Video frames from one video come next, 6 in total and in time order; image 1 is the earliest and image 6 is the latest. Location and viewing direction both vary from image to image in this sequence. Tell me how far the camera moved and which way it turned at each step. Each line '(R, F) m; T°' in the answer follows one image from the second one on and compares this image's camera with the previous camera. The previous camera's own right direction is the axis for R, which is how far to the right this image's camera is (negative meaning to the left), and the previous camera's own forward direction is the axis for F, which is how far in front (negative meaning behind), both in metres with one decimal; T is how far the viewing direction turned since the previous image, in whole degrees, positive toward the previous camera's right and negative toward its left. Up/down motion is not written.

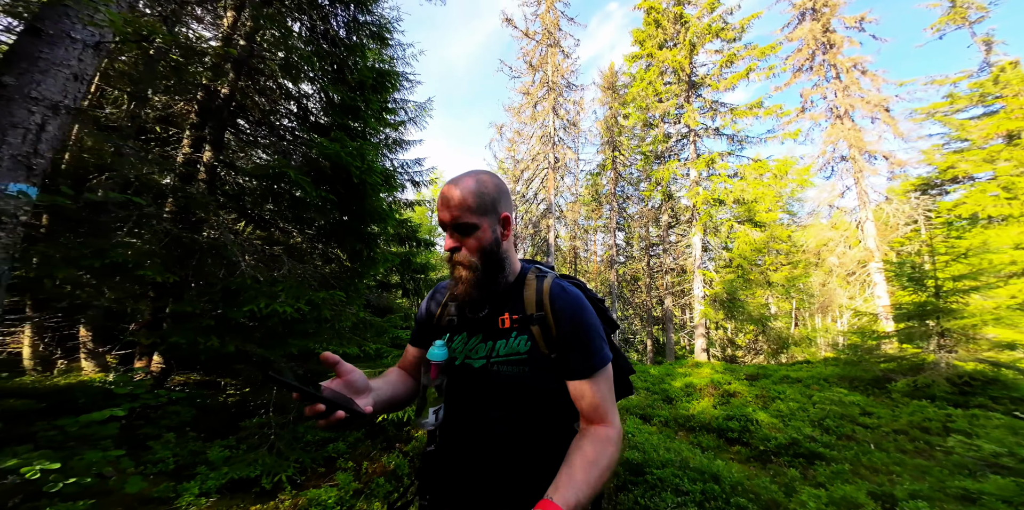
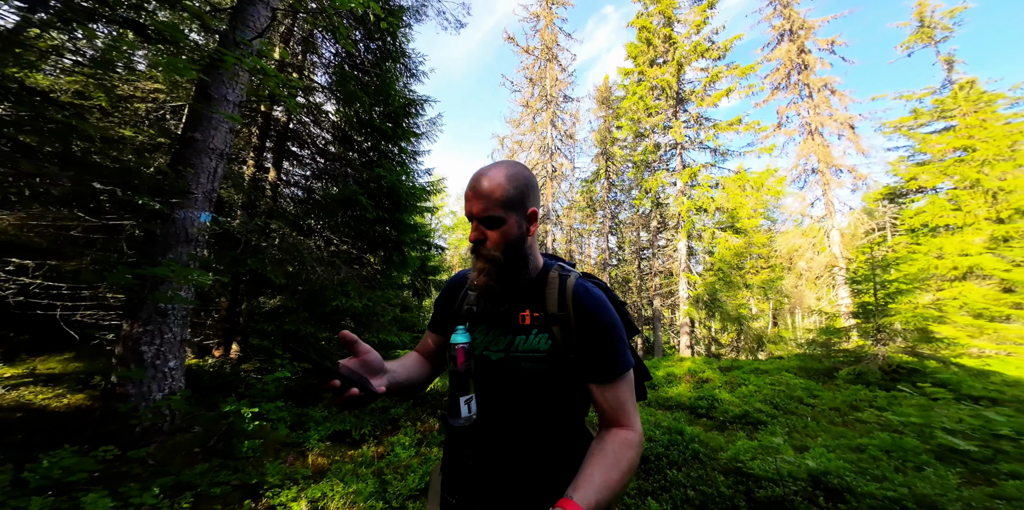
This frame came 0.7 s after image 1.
(-0.2, -1.0) m; +1°
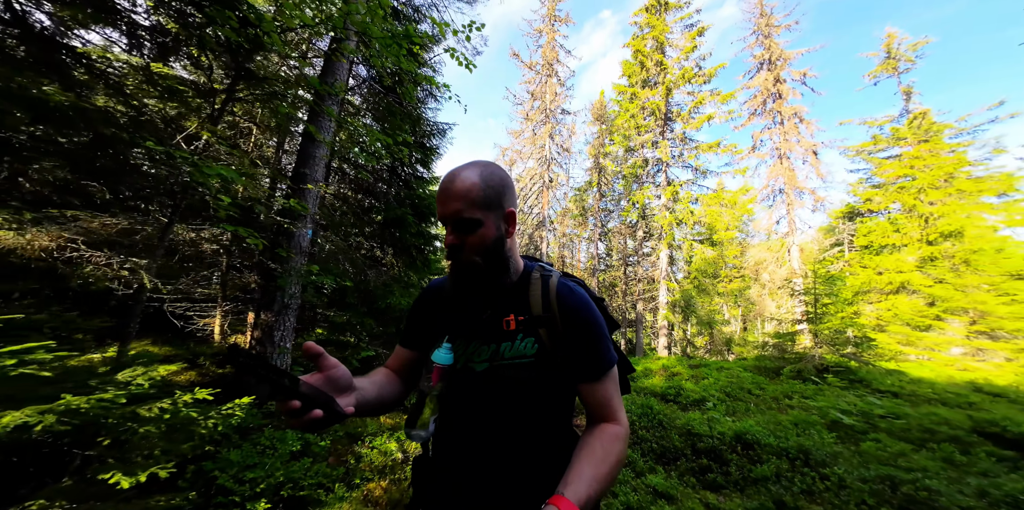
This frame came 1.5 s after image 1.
(-0.4, -1.2) m; +2°
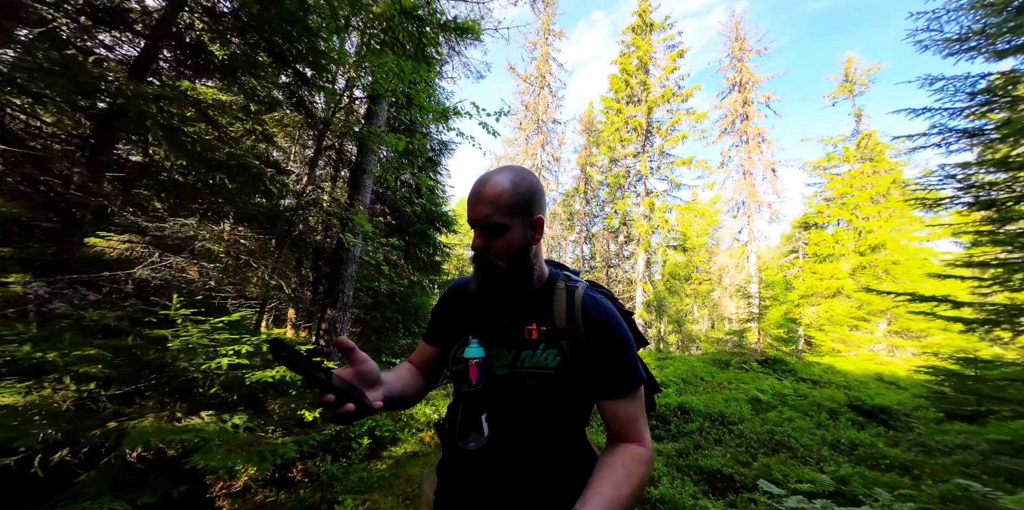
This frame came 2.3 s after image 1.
(-0.3, -1.4) m; +3°
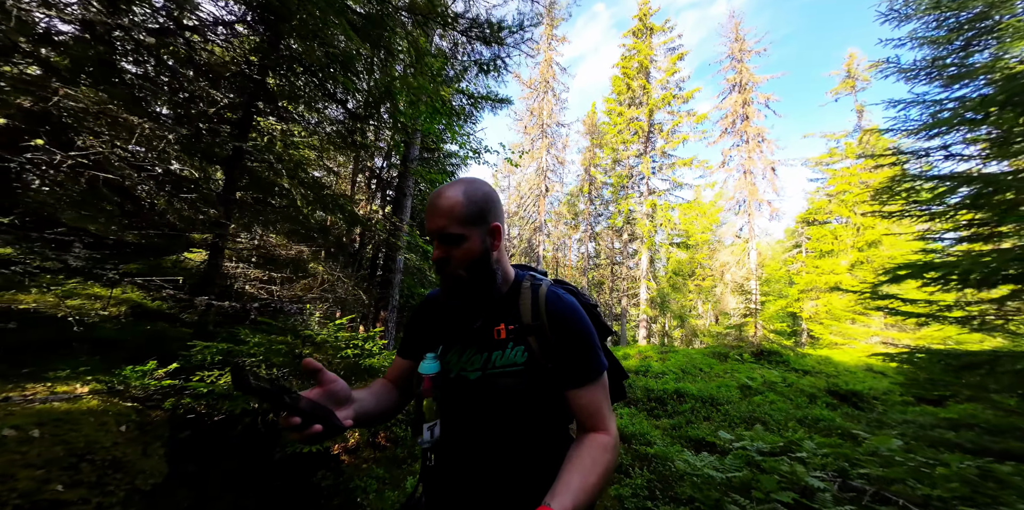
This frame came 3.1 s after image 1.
(-0.2, -1.0) m; -1°
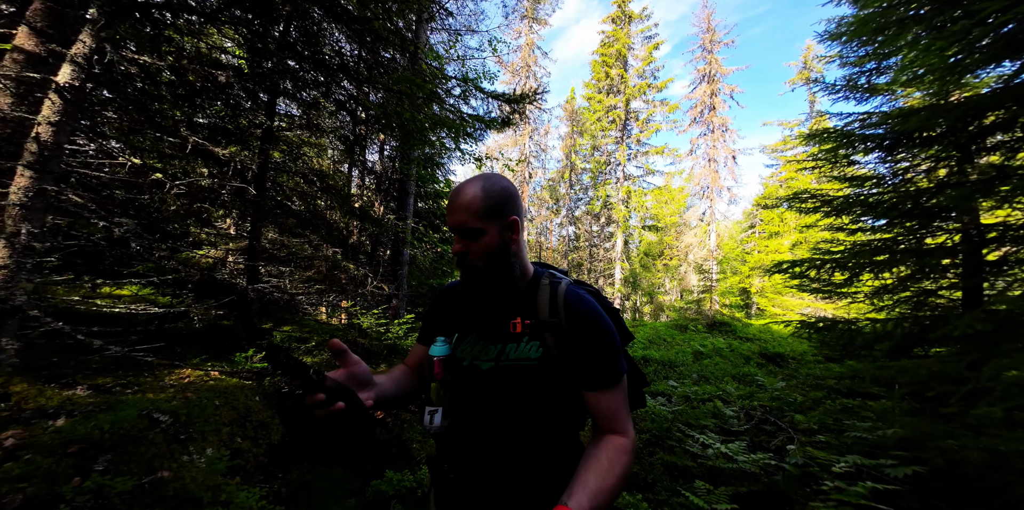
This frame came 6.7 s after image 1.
(-0.3, -1.1) m; +3°
